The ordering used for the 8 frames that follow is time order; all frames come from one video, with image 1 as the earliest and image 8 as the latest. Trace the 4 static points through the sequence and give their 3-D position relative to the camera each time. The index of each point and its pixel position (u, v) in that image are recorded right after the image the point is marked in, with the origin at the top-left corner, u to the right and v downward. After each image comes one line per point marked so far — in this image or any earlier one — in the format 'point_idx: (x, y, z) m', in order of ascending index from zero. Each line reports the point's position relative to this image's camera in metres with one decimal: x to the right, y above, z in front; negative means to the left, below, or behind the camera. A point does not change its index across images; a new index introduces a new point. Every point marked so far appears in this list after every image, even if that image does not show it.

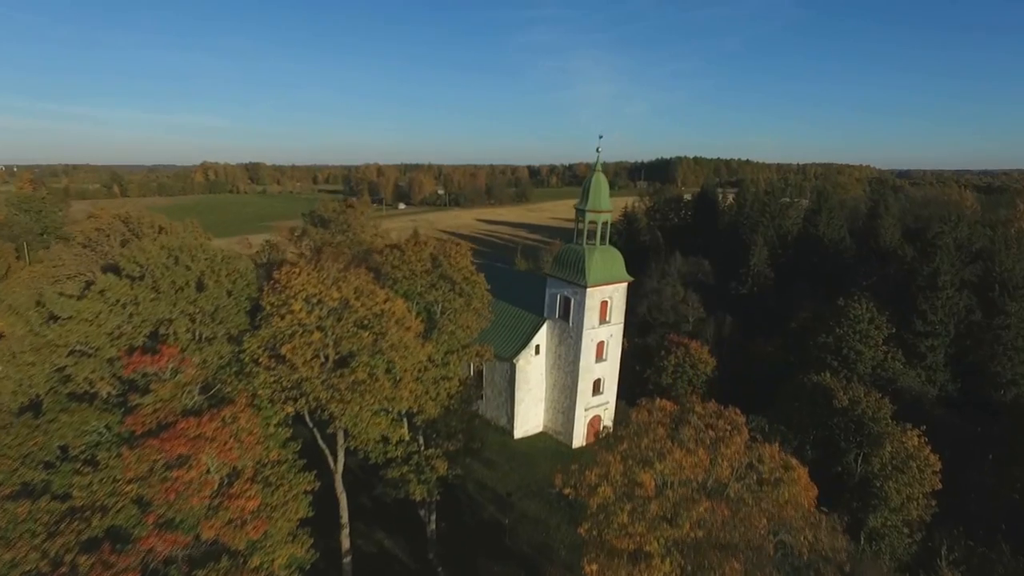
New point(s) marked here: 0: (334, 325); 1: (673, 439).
0: (-5.2, -1.1, +17.3) m
1: (+4.3, -4.1, +15.9) m
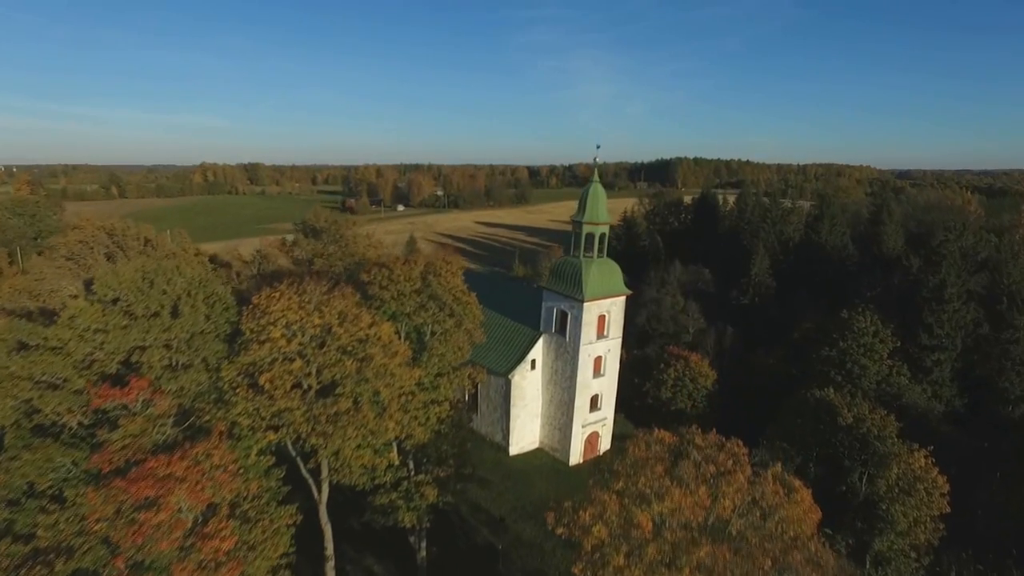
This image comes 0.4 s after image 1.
0: (-5.4, -1.8, +16.5) m
1: (+4.0, -4.8, +15.1) m
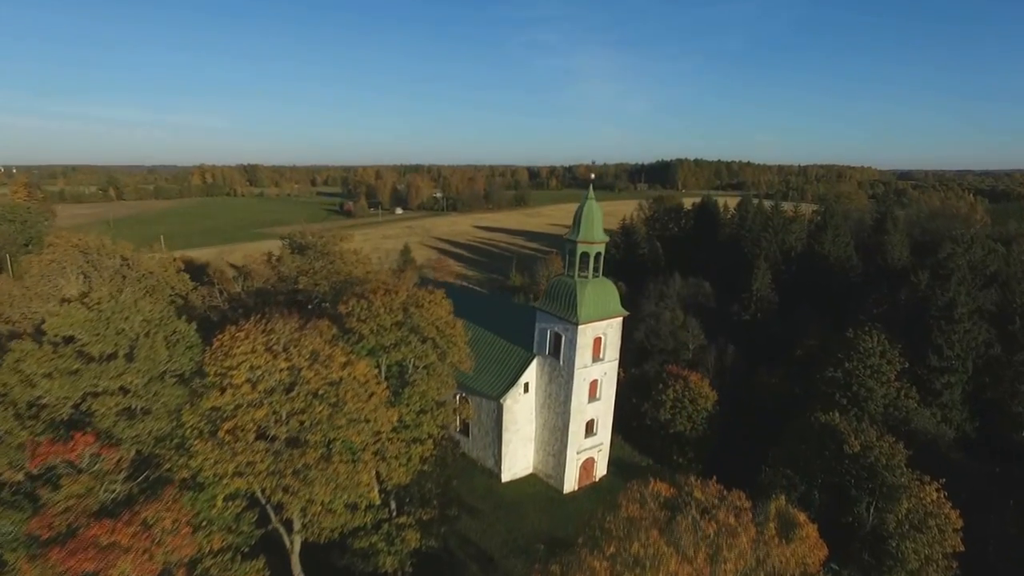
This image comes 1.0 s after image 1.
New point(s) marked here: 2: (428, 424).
0: (-5.8, -2.8, +15.3) m
1: (+3.6, -5.8, +13.9) m
2: (-2.7, -4.3, +19.0) m
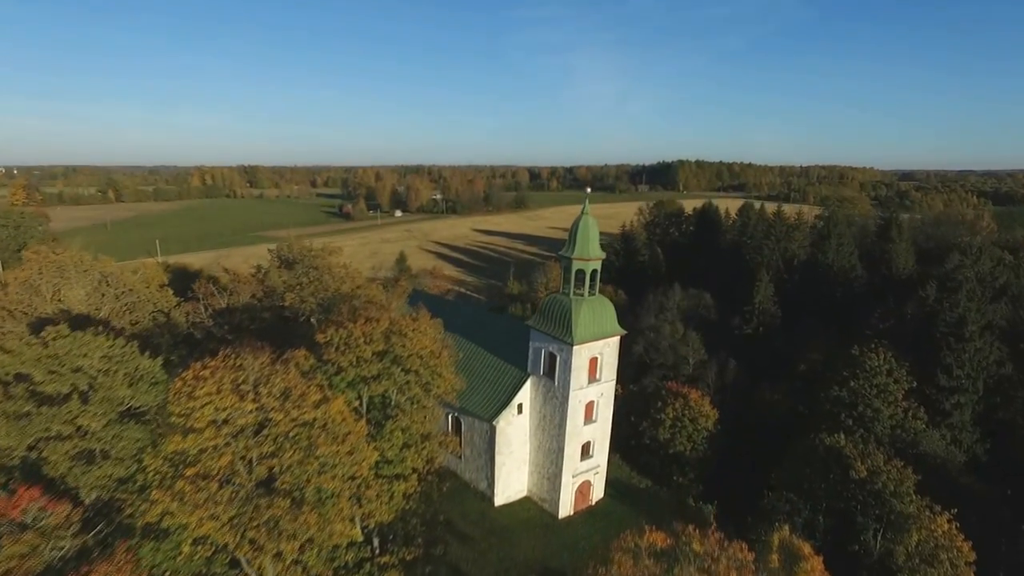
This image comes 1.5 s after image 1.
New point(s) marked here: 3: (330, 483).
0: (-6.2, -3.6, +14.2) m
1: (+3.3, -6.6, +12.8) m
2: (-3.0, -5.1, +17.9) m
3: (-4.4, -4.7, +14.5) m
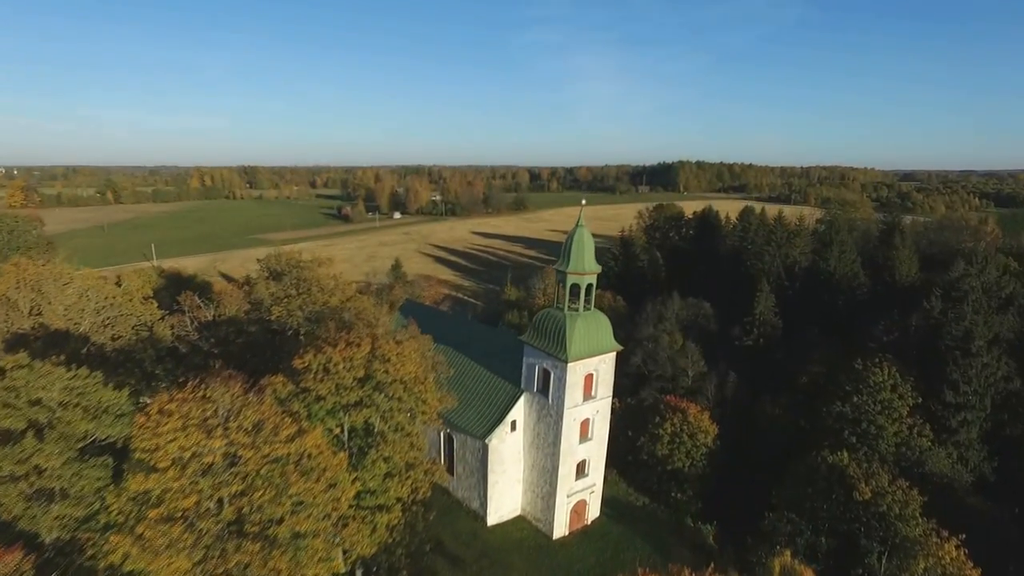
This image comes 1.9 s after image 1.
0: (-6.5, -4.2, +13.4) m
1: (+2.9, -7.2, +12.0) m
2: (-3.3, -5.8, +17.1) m
3: (-4.7, -5.4, +13.7) m
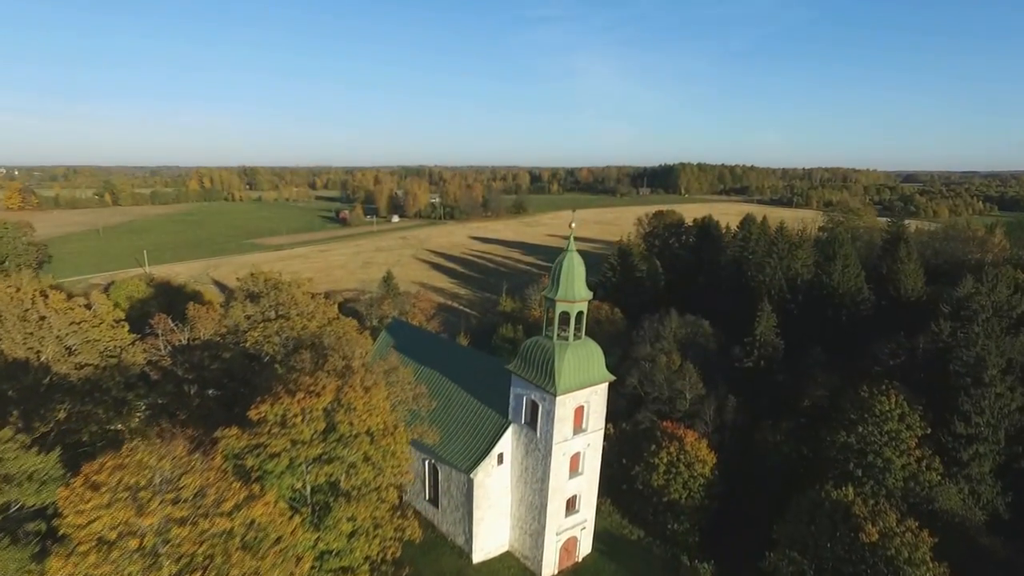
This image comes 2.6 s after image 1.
0: (-7.1, -5.4, +12.0) m
1: (+2.3, -8.4, +10.5) m
2: (-4.0, -6.9, +15.7) m
3: (-5.3, -6.5, +12.3) m
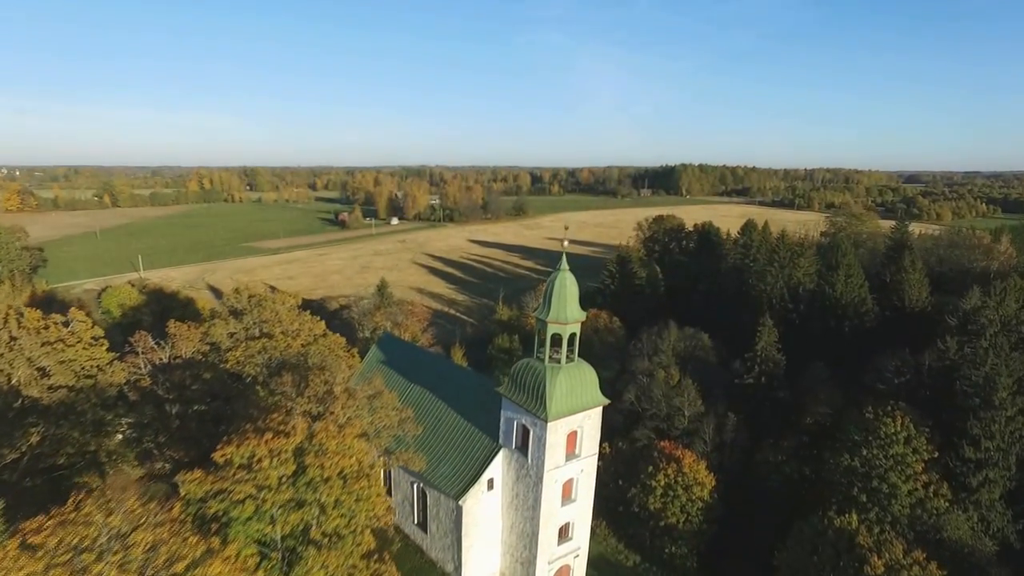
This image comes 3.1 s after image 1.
0: (-7.6, -6.2, +11.0) m
1: (+1.8, -9.2, +9.5) m
2: (-4.4, -7.7, +14.7) m
3: (-5.8, -7.3, +11.3) m
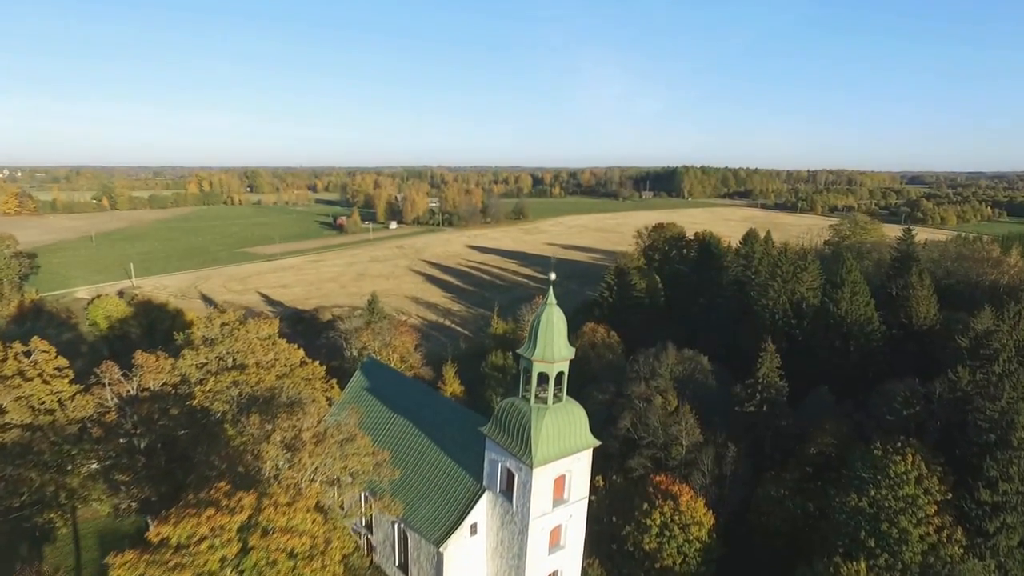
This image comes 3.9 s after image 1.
0: (-8.2, -7.4, +9.4) m
1: (+1.2, -10.5, +7.9) m
2: (-5.0, -9.0, +13.1) m
3: (-6.4, -8.6, +9.7) m
